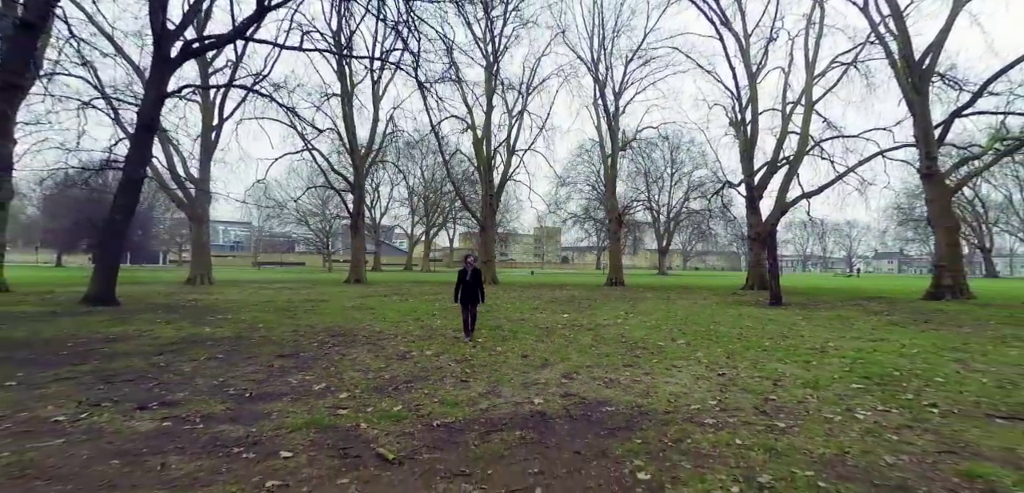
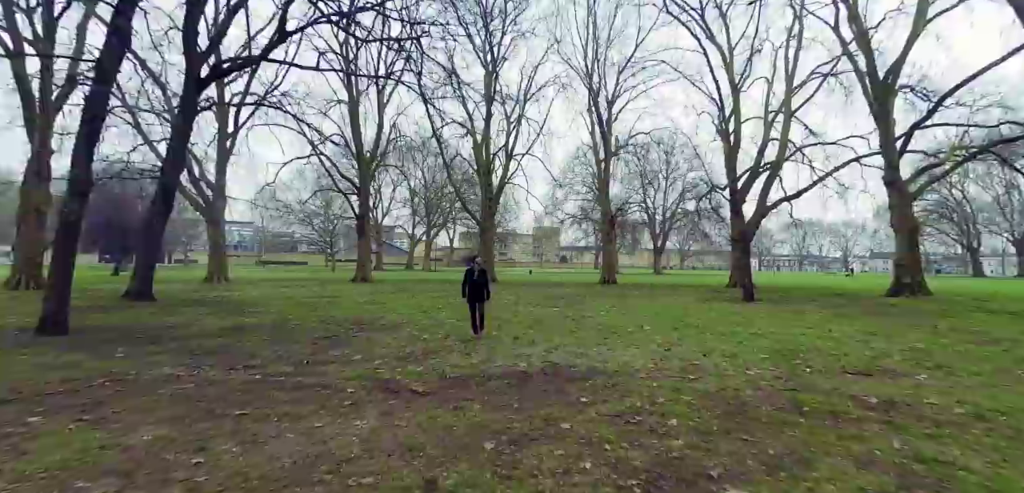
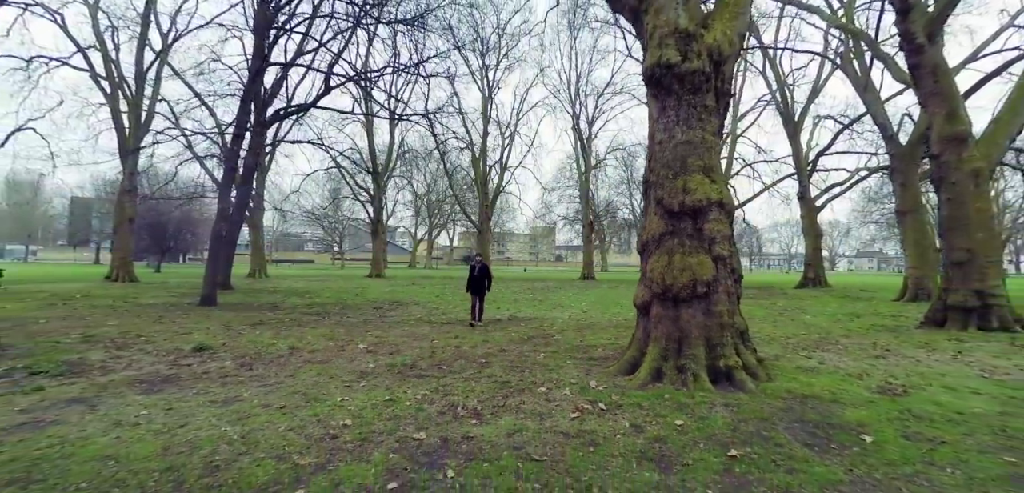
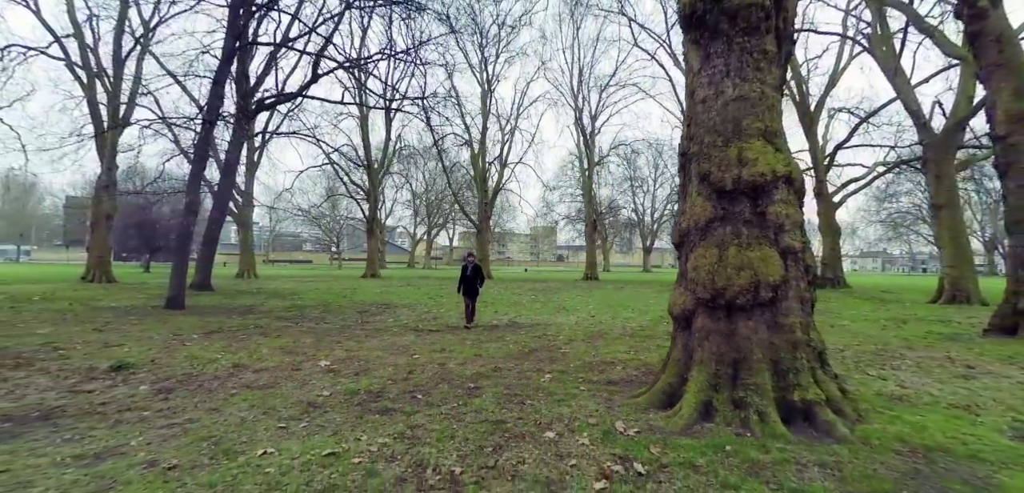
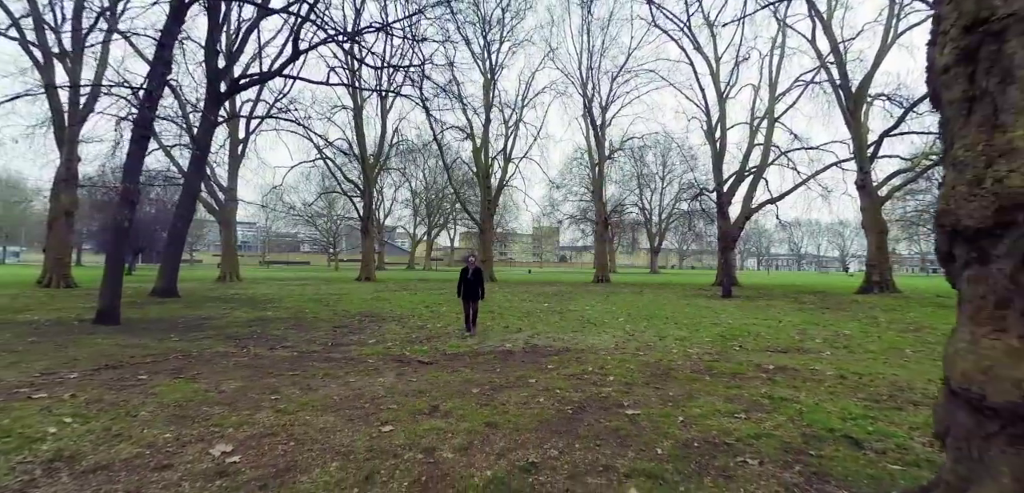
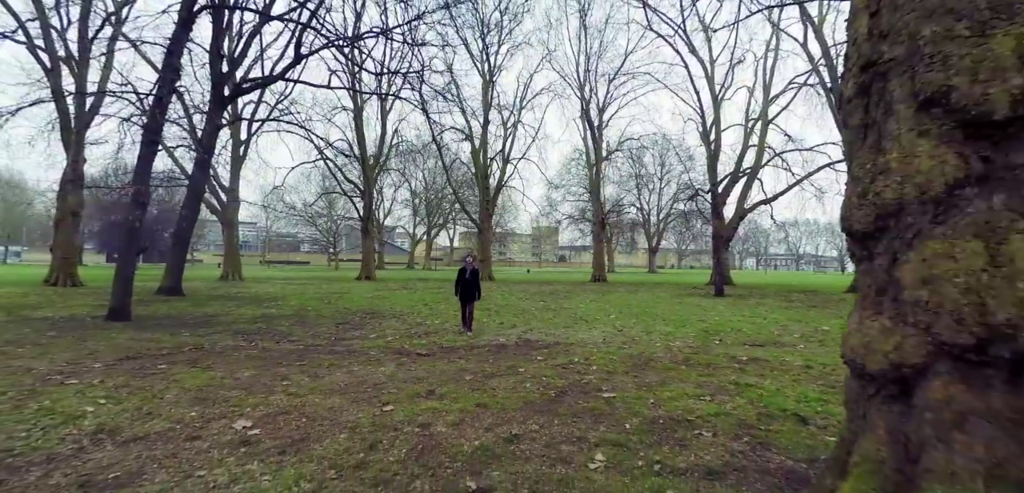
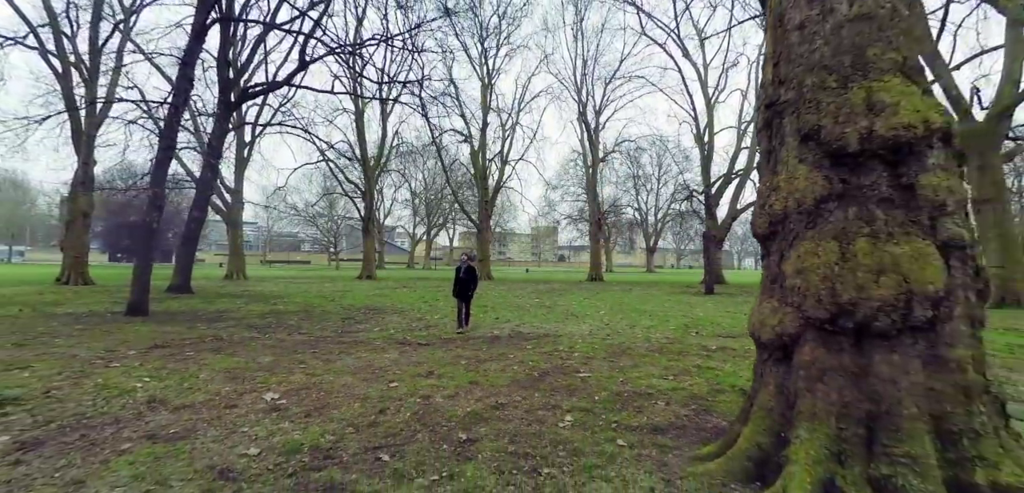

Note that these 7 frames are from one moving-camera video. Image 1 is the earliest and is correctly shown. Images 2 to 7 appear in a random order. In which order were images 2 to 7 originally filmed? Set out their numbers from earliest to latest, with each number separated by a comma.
2, 5, 6, 7, 4, 3
